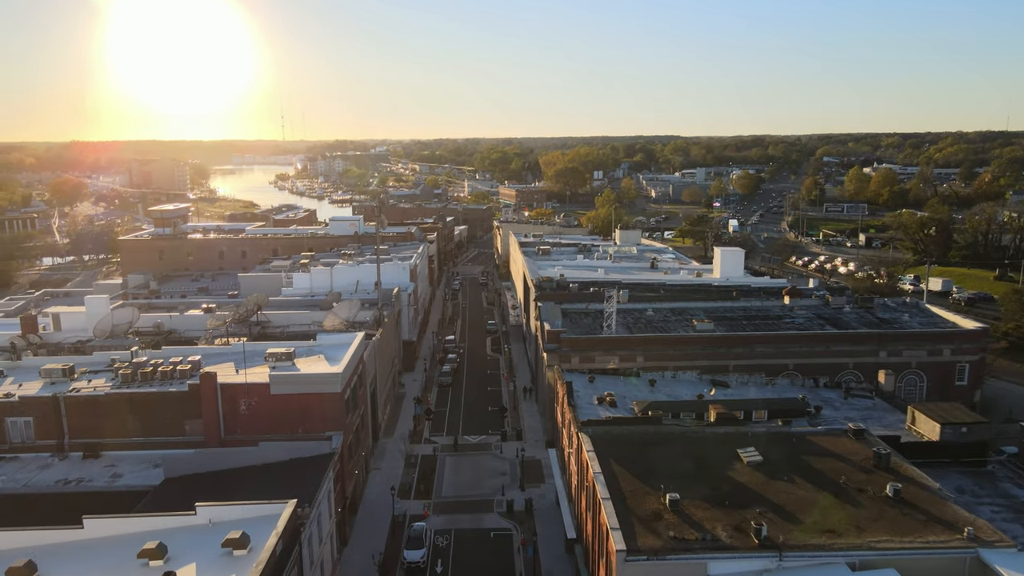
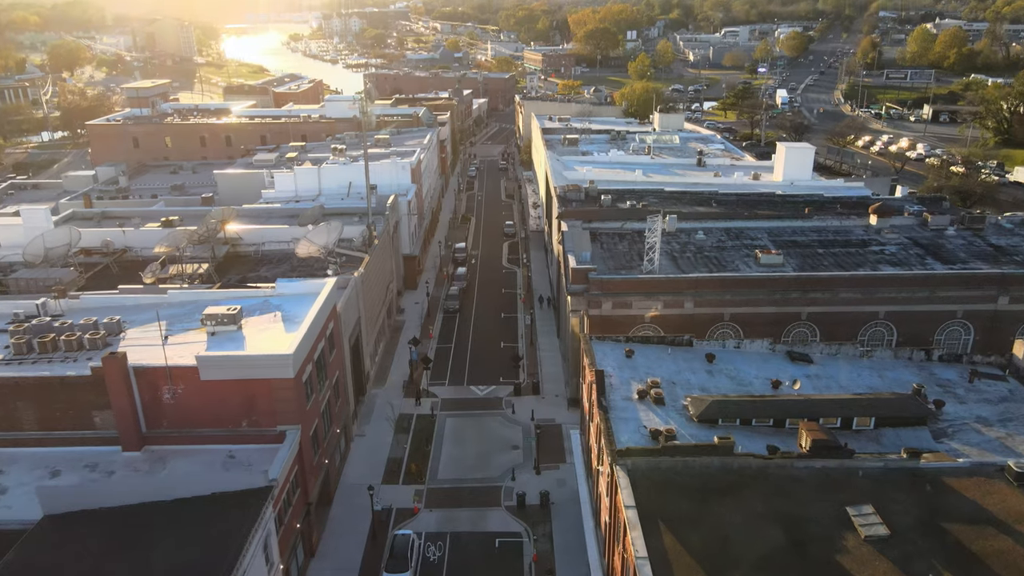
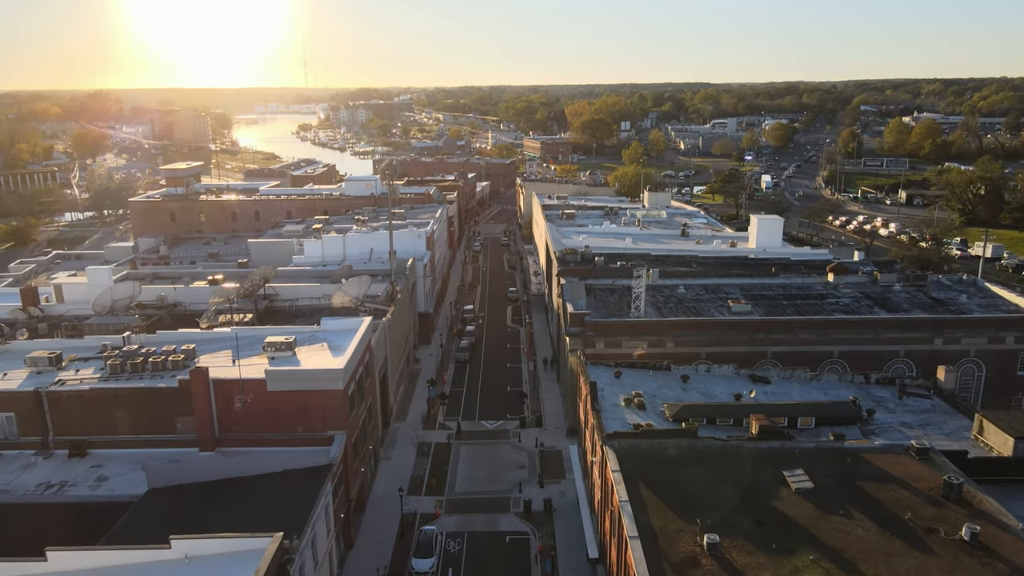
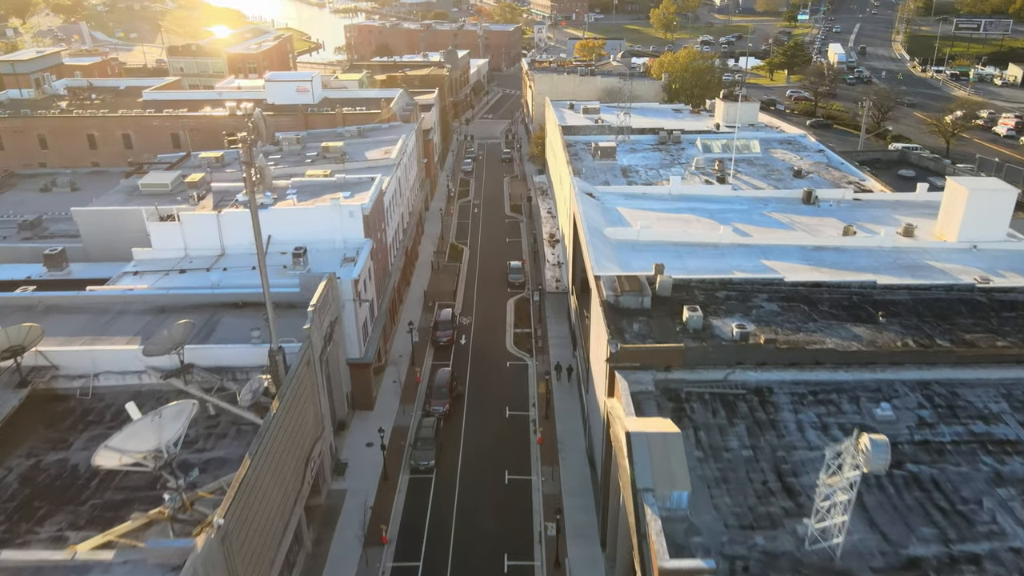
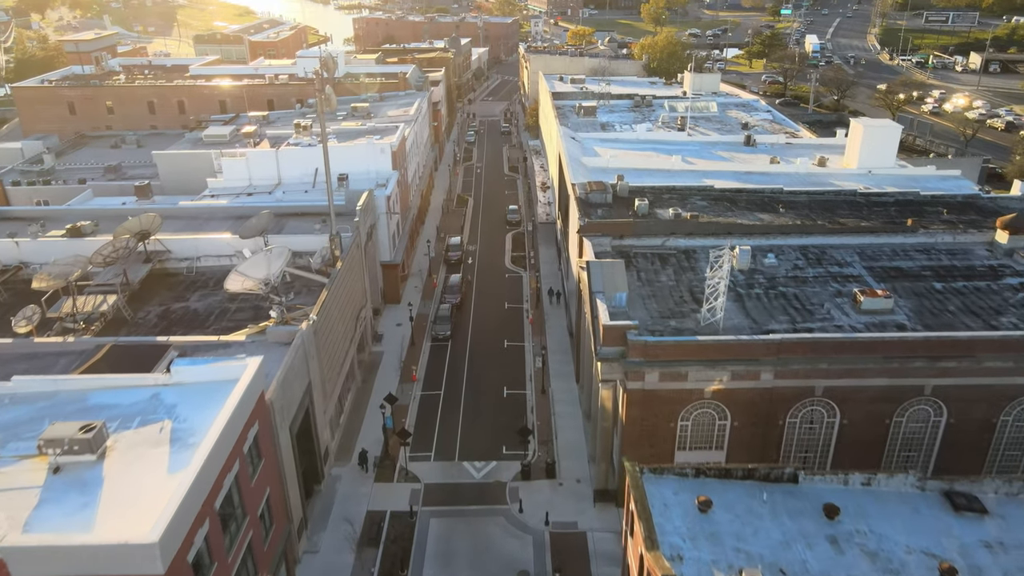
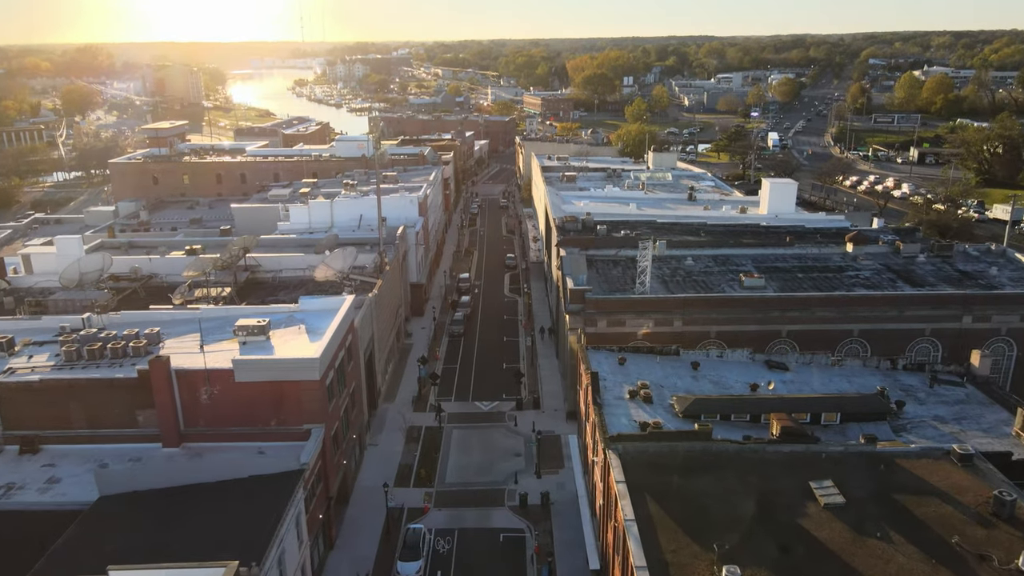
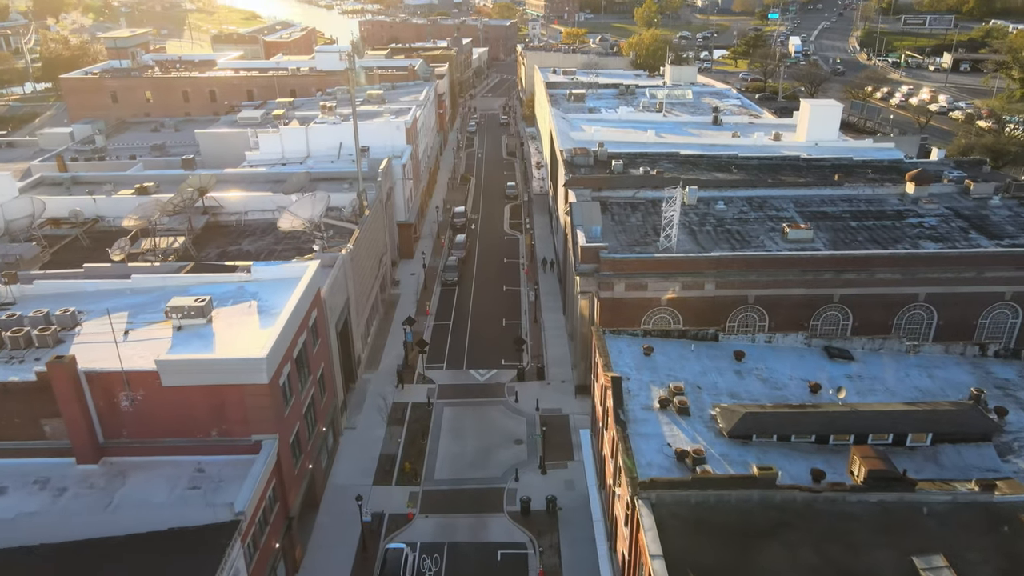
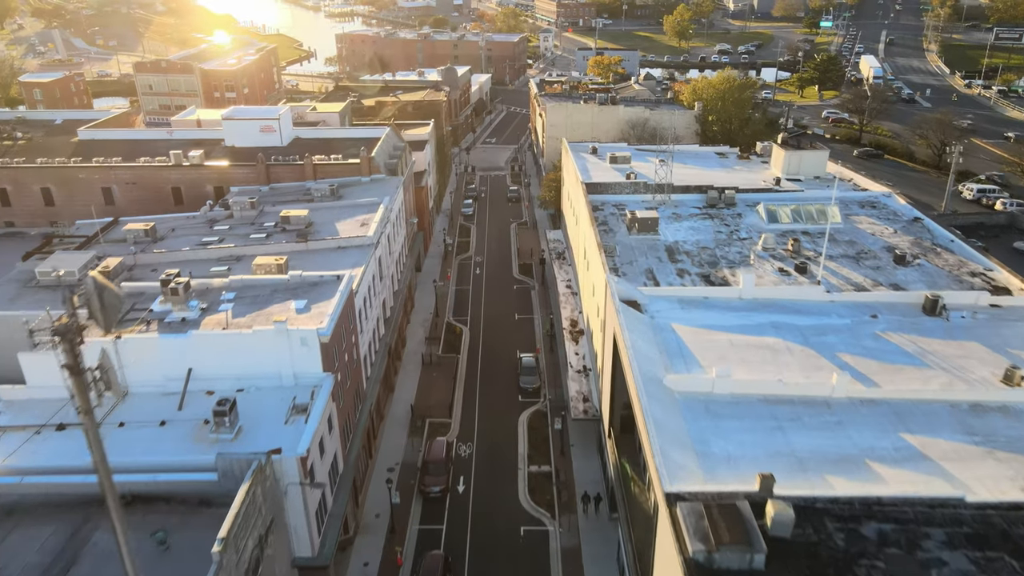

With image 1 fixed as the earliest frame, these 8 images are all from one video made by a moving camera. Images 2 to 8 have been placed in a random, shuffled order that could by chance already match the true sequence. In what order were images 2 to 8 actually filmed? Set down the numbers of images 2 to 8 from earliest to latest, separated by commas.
3, 6, 2, 7, 5, 4, 8
